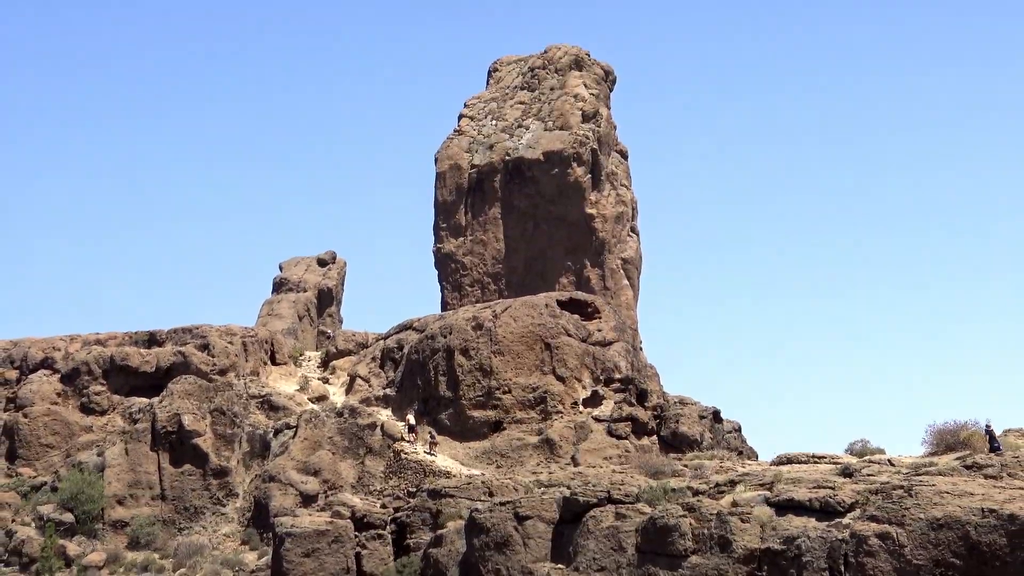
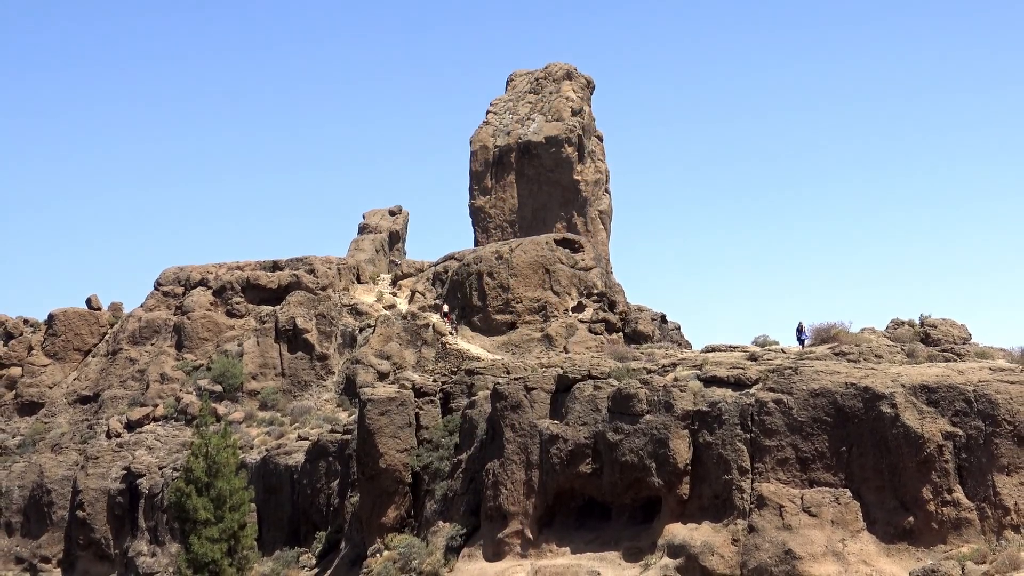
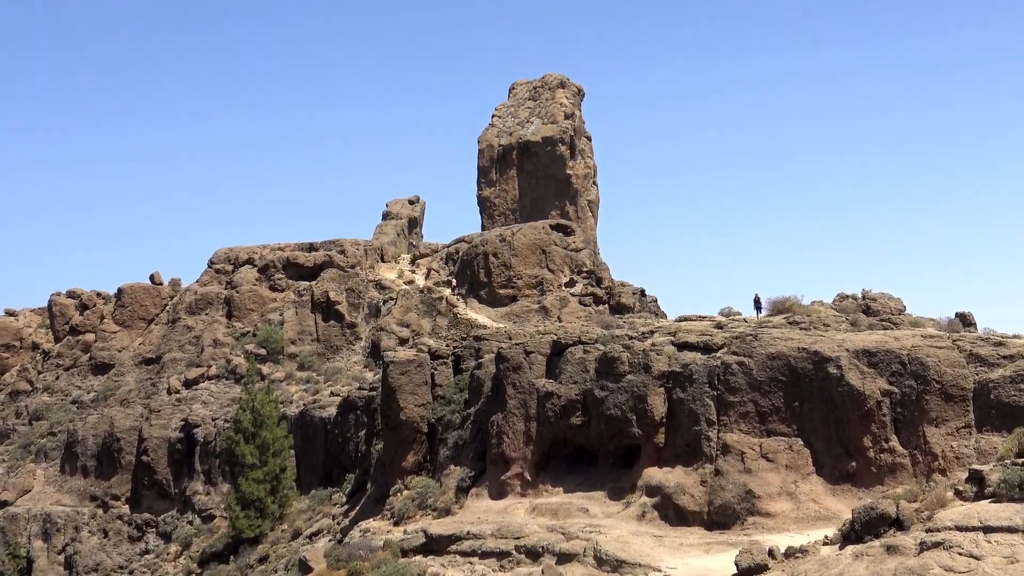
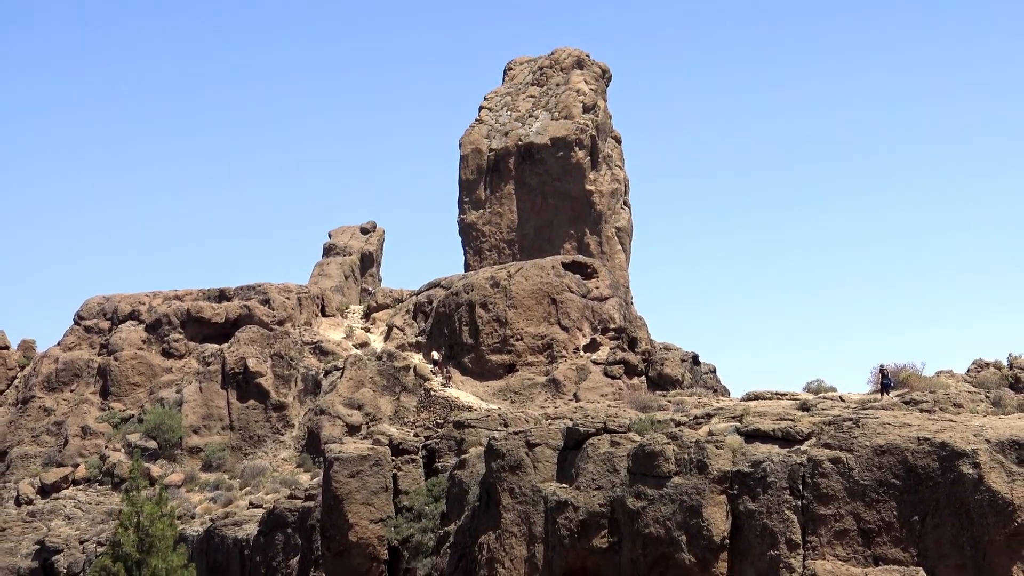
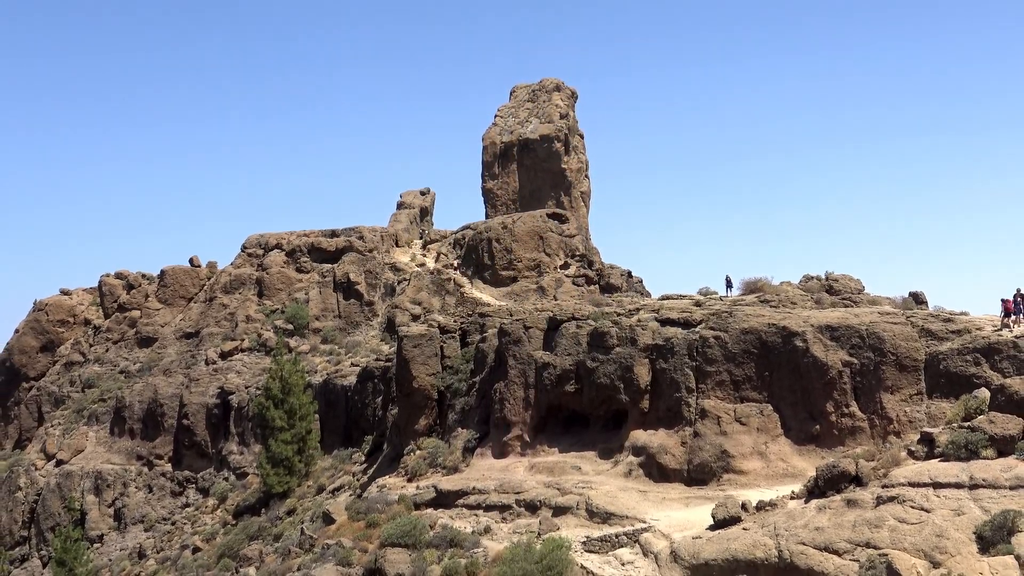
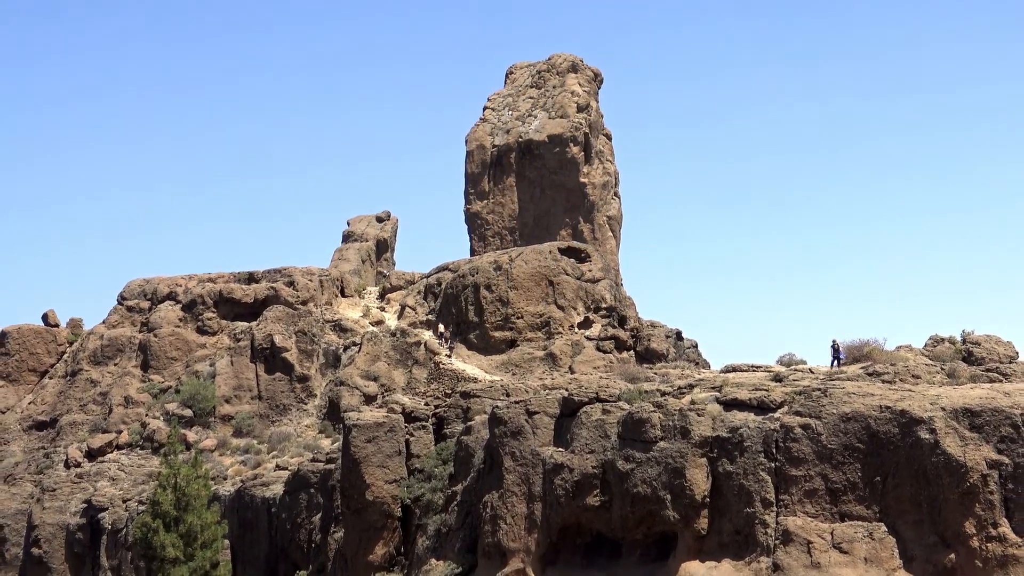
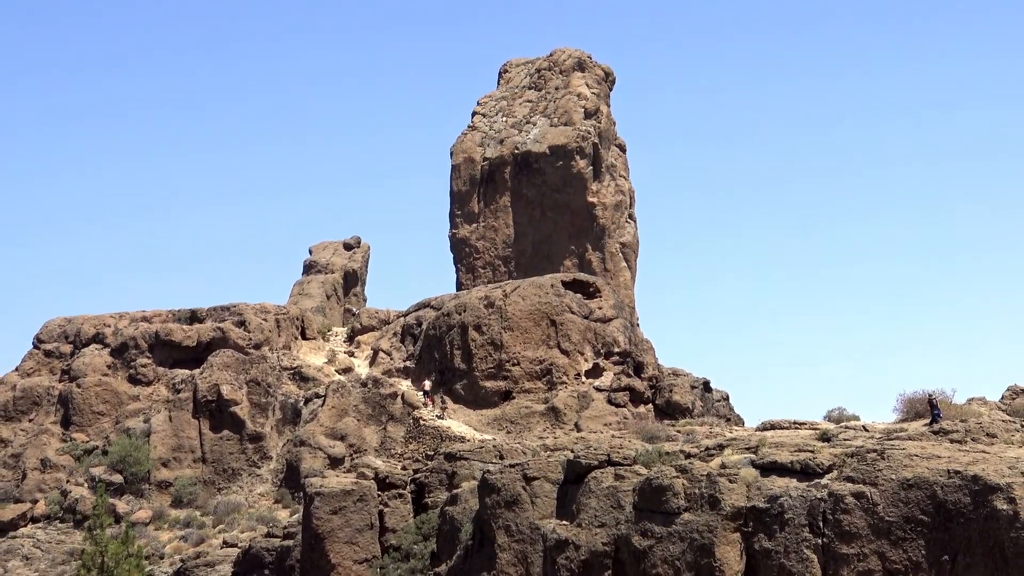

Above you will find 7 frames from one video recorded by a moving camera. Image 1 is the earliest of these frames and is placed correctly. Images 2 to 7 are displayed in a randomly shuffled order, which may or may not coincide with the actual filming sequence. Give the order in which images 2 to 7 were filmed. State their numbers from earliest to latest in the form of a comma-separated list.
7, 4, 6, 2, 3, 5
